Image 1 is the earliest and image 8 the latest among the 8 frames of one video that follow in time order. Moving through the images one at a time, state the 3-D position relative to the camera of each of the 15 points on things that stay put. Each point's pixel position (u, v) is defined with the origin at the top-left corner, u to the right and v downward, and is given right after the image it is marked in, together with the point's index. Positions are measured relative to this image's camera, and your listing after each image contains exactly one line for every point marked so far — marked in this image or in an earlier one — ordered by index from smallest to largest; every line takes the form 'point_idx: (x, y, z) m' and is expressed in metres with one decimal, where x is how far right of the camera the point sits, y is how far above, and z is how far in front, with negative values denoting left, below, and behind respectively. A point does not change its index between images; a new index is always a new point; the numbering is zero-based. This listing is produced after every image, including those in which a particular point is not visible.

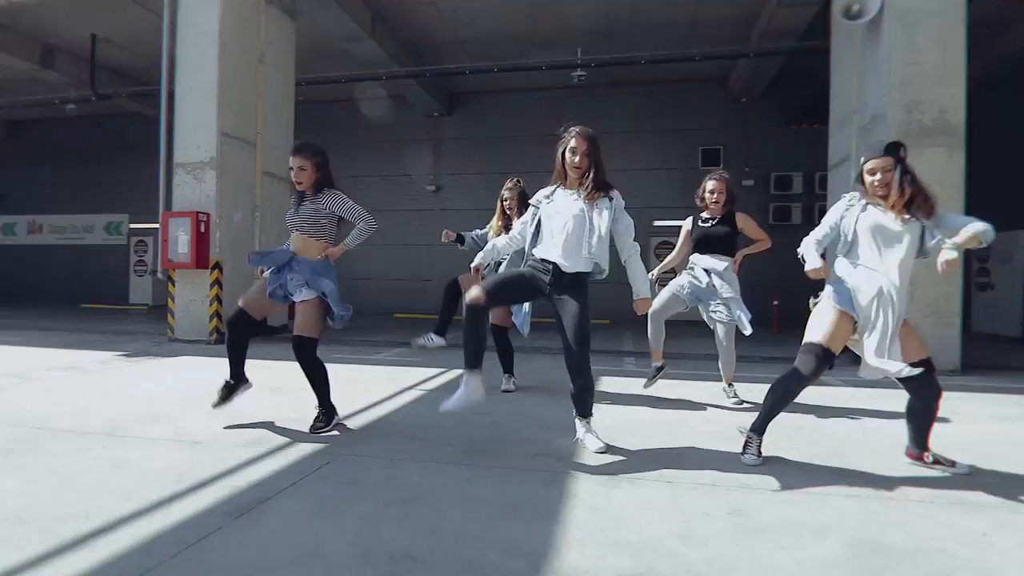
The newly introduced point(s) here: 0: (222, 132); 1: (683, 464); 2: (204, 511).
0: (-4.6, +2.5, +8.8) m
1: (+1.0, -1.0, +3.1) m
2: (-1.3, -1.0, +2.4) m
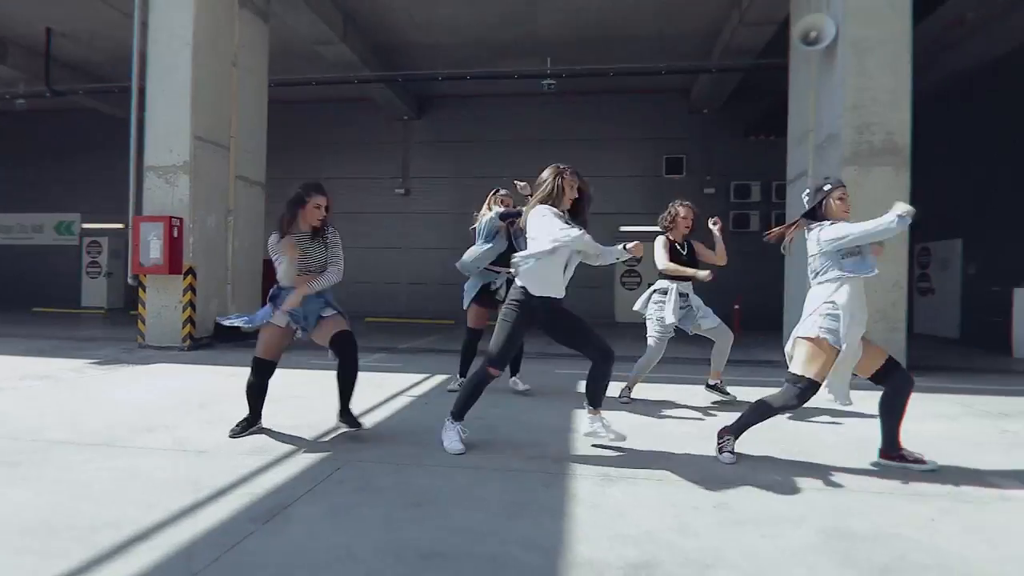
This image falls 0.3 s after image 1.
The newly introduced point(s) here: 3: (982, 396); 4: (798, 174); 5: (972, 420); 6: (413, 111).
0: (-5.0, +2.4, +8.7) m
1: (+1.0, -1.1, +3.4) m
2: (-1.3, -1.1, +2.6) m
3: (+5.0, -1.1, +5.9) m
4: (+4.2, +1.7, +8.3) m
5: (+4.0, -1.1, +4.8) m
6: (-2.7, +4.8, +15.0) m
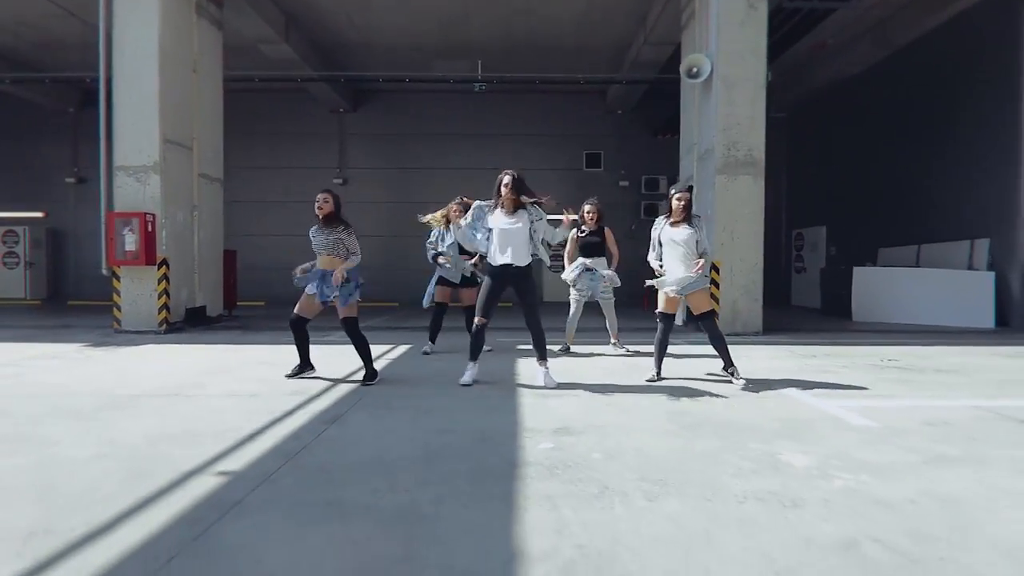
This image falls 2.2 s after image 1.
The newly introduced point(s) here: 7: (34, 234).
0: (-6.0, +2.6, +9.5) m
1: (+0.7, -0.9, +5.1) m
2: (-1.5, -1.0, +4.0) m
3: (+4.3, -0.8, +8.1) m
4: (+3.2, +2.0, +10.3) m
5: (+3.4, -0.9, +6.9) m
6: (-4.6, +5.2, +15.9) m
7: (-14.2, +1.6, +16.6) m
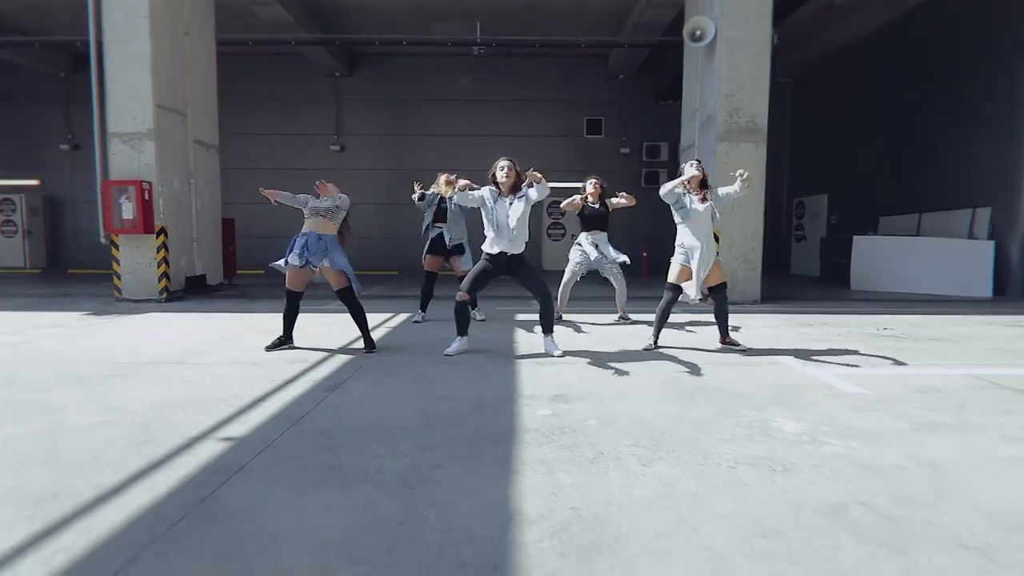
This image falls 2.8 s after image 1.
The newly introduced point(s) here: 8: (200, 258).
0: (-6.0, +3.1, +9.4) m
1: (+0.6, -0.6, +5.2) m
2: (-1.5, -0.8, +4.1) m
3: (+4.3, -0.4, +8.2) m
4: (+3.2, +2.6, +10.2) m
5: (+3.4, -0.5, +6.9) m
6: (-4.6, +6.1, +15.6) m
7: (-14.2, +2.5, +16.4) m
8: (-5.9, +0.6, +10.5) m
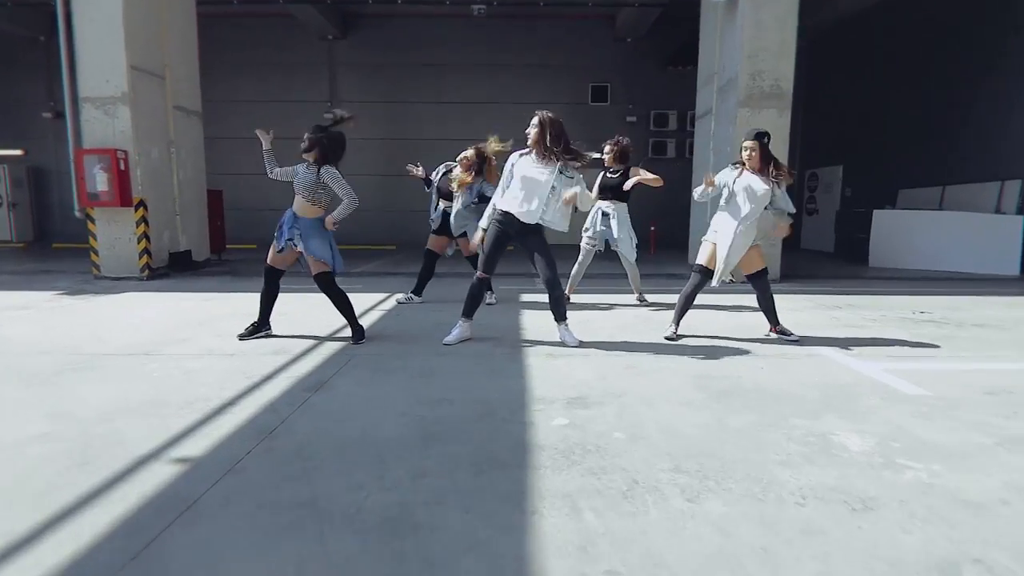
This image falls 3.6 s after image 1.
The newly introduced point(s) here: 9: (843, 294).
0: (-5.9, +3.5, +8.7) m
1: (+0.7, -0.5, +4.6) m
2: (-1.4, -0.7, +3.5) m
3: (+4.3, -0.1, +7.6) m
4: (+3.3, +3.0, +9.5) m
5: (+3.5, -0.3, +6.4) m
6: (-4.5, +6.7, +14.8) m
7: (-14.1, +3.3, +15.7) m
8: (-5.8, +1.0, +9.9) m
9: (+4.7, -0.1, +7.9) m
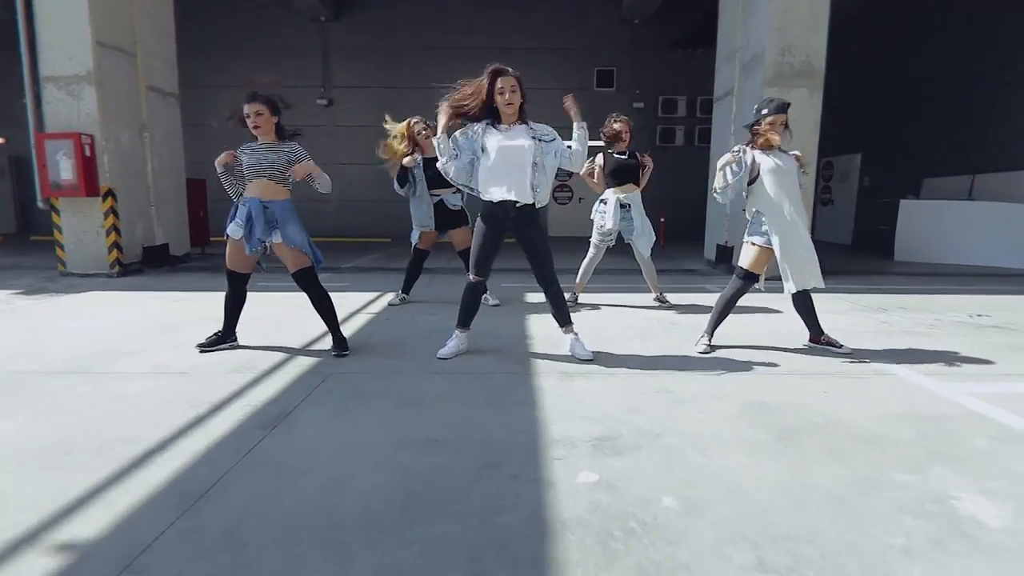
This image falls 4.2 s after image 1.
0: (-5.9, +3.5, +7.9) m
1: (+0.7, -0.5, +3.9) m
2: (-1.4, -0.7, +2.8) m
3: (+4.4, -0.1, +6.9) m
4: (+3.3, +3.1, +8.7) m
5: (+3.5, -0.3, +5.7) m
6: (-4.5, +6.9, +13.9) m
7: (-14.1, +3.4, +14.9) m
8: (-5.8, +1.0, +9.2) m
9: (+4.7, -0.1, +7.1) m
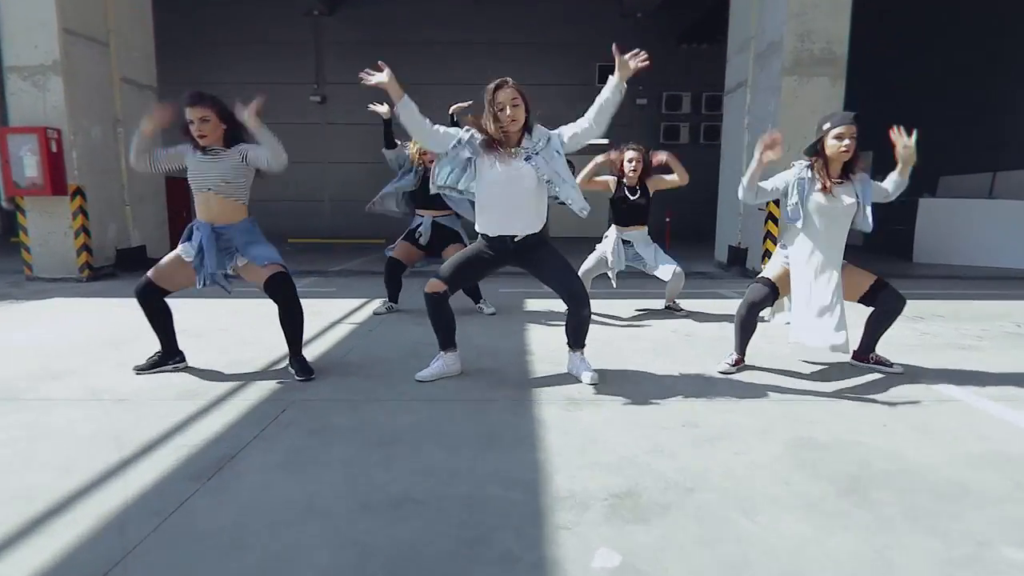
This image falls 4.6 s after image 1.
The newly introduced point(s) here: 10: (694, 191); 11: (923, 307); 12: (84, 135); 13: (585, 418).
0: (-5.9, +3.4, +7.3) m
1: (+0.7, -0.6, +3.4) m
2: (-1.4, -0.8, +2.3) m
3: (+4.4, -0.1, +6.3) m
4: (+3.3, +3.0, +8.1) m
5: (+3.5, -0.3, +5.1) m
6: (-4.5, +6.8, +13.4) m
7: (-14.1, +3.3, +14.4) m
8: (-5.8, +1.0, +8.6) m
9: (+4.7, -0.1, +6.6) m
10: (+4.7, +2.5, +14.3) m
11: (+4.3, -0.2, +5.8) m
12: (-5.9, +2.1, +7.7) m
13: (+0.4, -0.7, +2.8) m
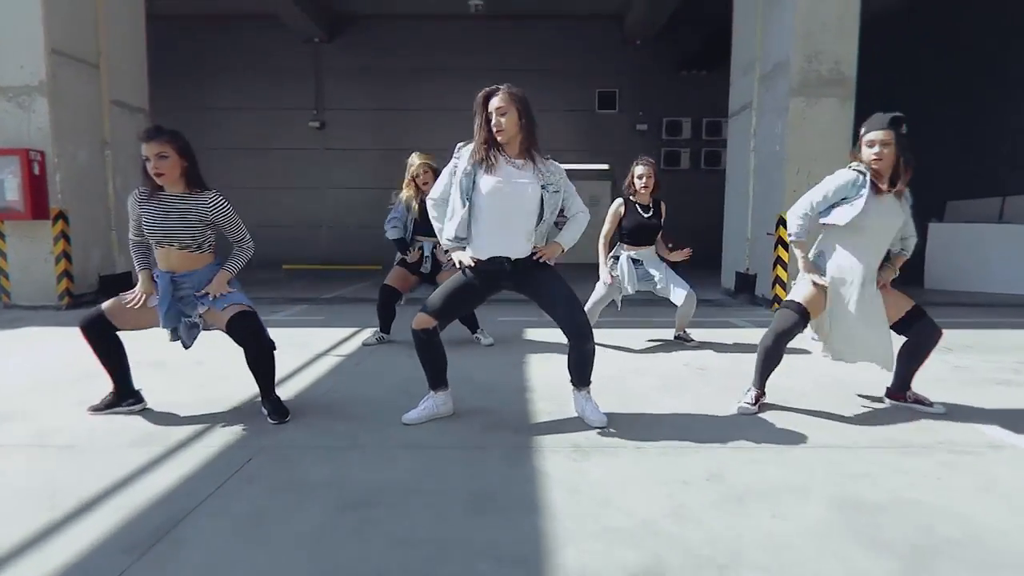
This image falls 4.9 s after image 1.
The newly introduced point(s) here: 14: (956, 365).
0: (-5.9, +3.1, +7.1) m
1: (+0.7, -0.7, +3.0) m
2: (-1.4, -0.9, +1.9) m
3: (+4.4, -0.4, +6.0) m
4: (+3.3, +2.6, +7.9) m
5: (+3.5, -0.6, +4.8) m
6: (-4.5, +6.2, +13.3) m
7: (-14.1, +2.6, +14.2) m
8: (-5.8, +0.6, +8.3) m
9: (+4.7, -0.4, +6.2) m
10: (+4.7, +1.8, +14.1) m
11: (+4.3, -0.5, +5.5) m
12: (-5.9, +1.8, +7.5) m
13: (+0.4, -0.8, +2.4) m
14: (+3.5, -0.6, +4.4) m
